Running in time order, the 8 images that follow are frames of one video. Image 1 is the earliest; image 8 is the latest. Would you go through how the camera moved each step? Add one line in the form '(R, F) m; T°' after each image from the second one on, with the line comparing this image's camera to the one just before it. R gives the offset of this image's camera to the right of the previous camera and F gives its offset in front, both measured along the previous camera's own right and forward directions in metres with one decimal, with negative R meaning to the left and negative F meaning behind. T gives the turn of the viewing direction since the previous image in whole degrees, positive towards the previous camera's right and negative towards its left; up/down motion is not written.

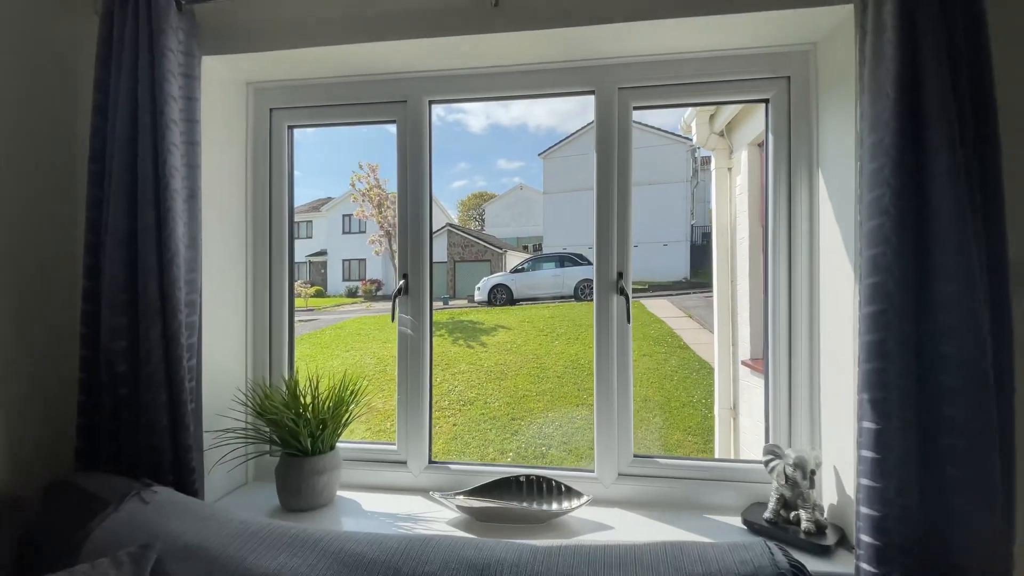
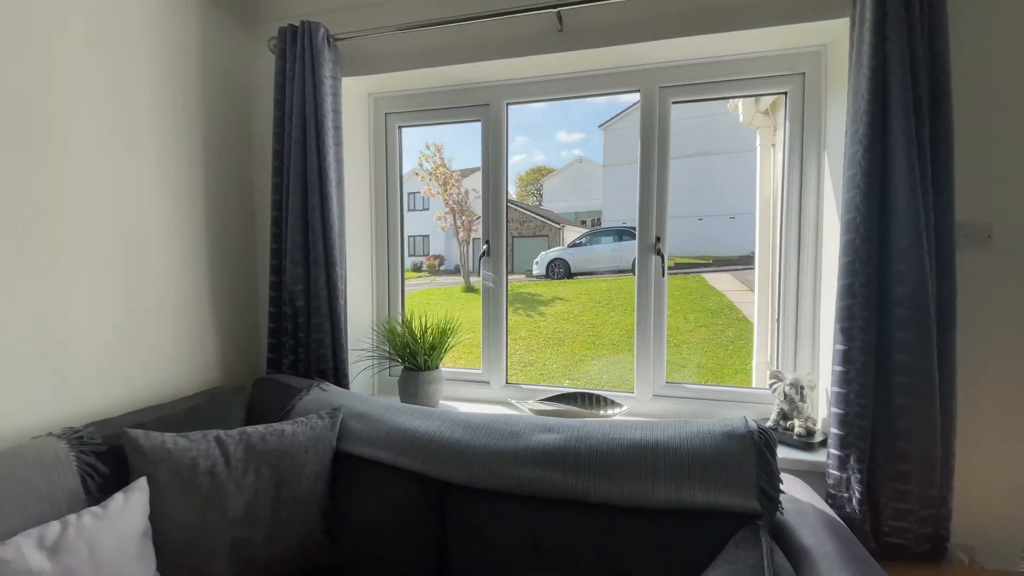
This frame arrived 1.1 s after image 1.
(0.0, -0.4) m; -7°
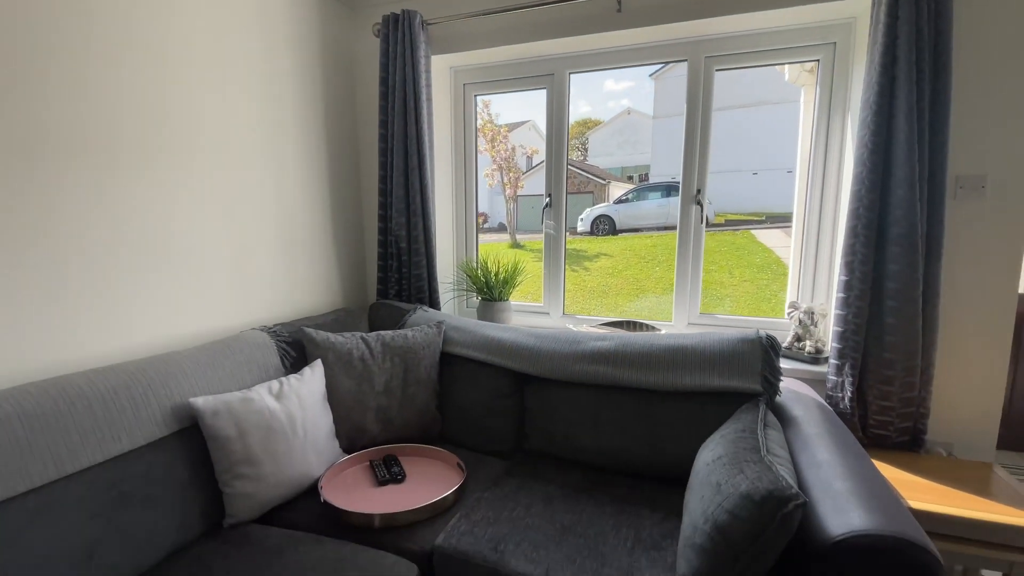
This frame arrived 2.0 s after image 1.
(-0.1, -0.4) m; -5°
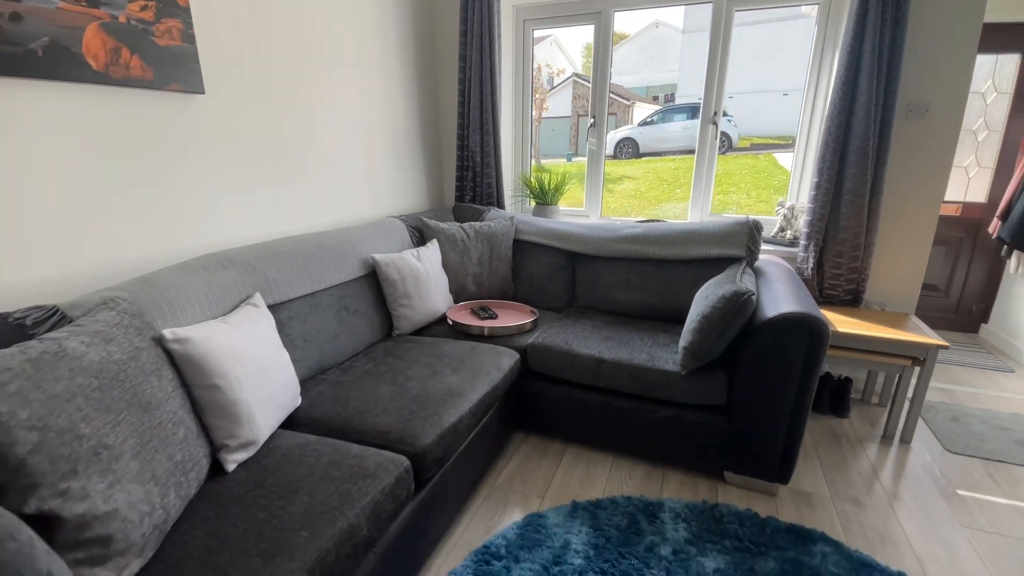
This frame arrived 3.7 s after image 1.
(-0.2, -0.7) m; -2°
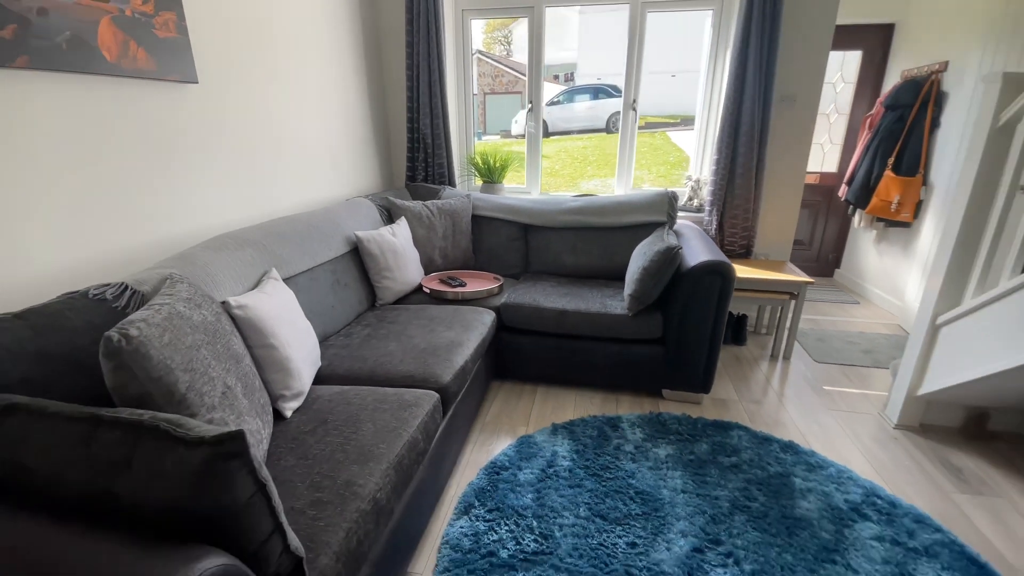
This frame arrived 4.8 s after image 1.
(-0.3, -0.3) m; +10°
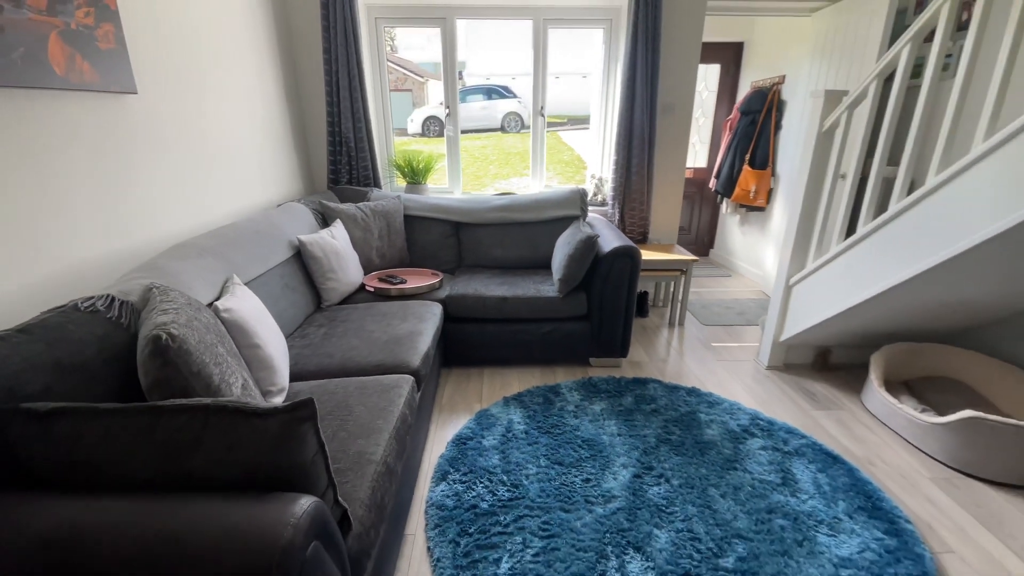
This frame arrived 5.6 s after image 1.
(-0.2, -0.2) m; +12°
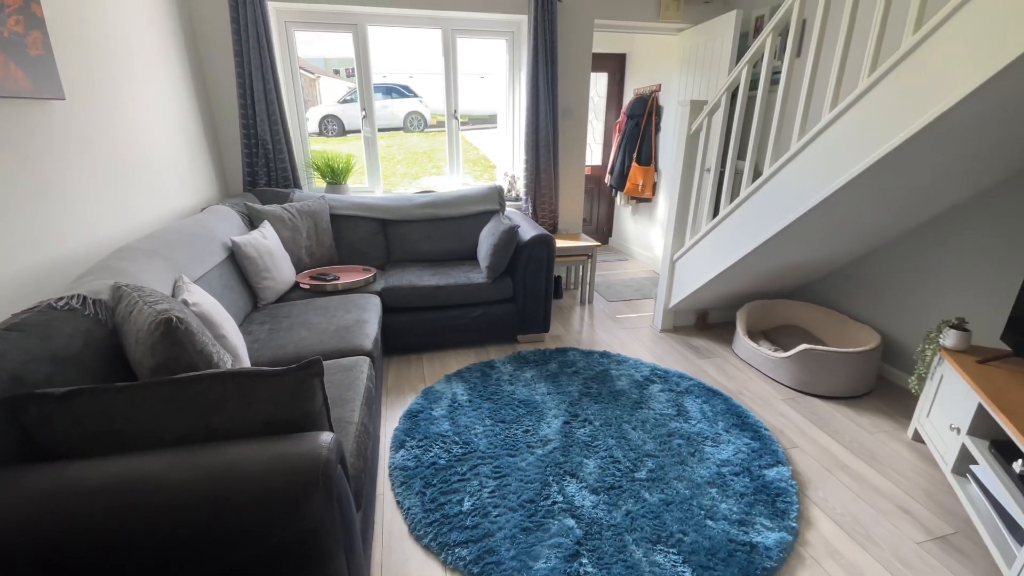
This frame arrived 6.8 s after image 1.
(-0.1, -0.3) m; +11°
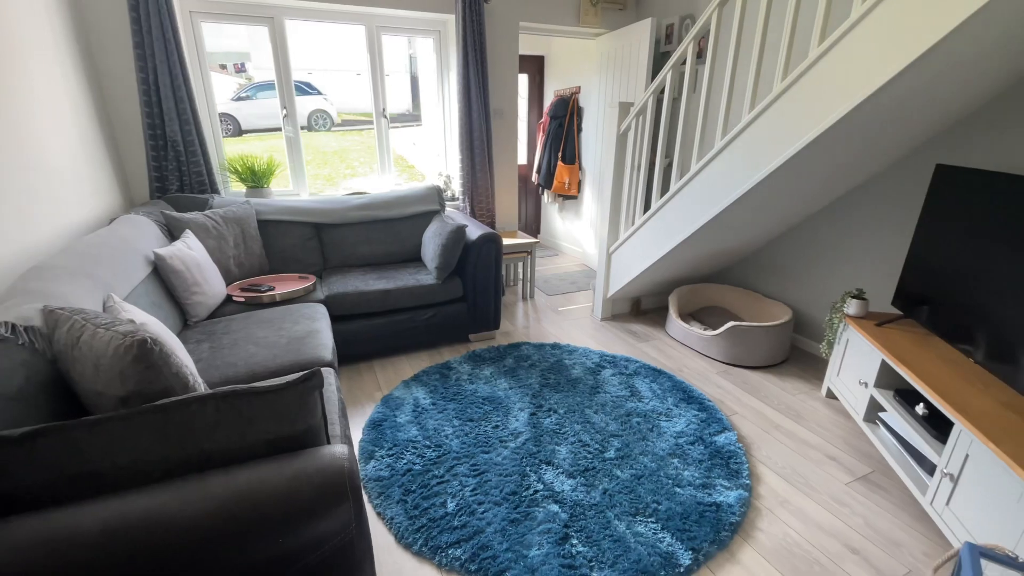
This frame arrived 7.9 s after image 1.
(-0.2, 0.0) m; +10°
